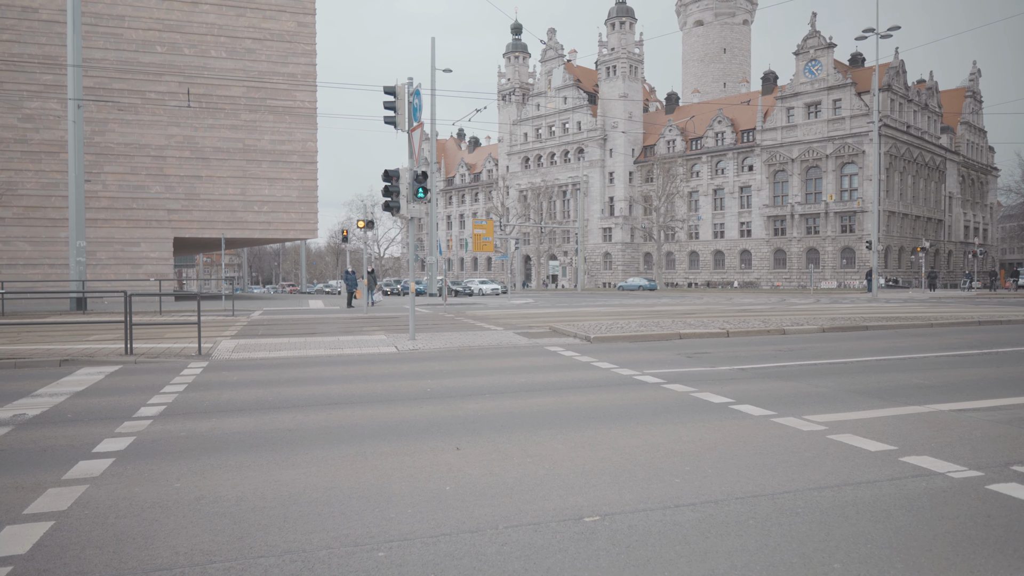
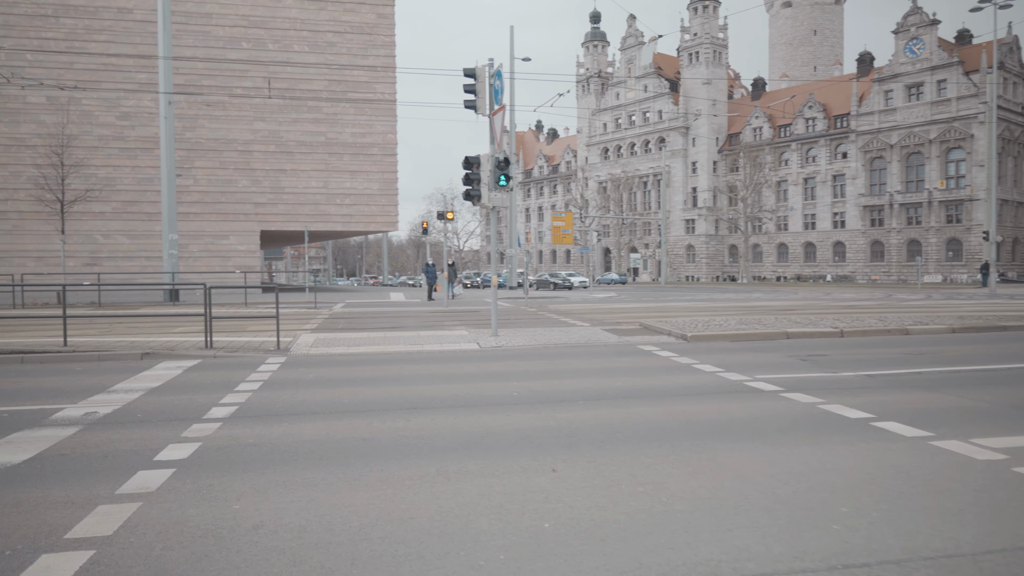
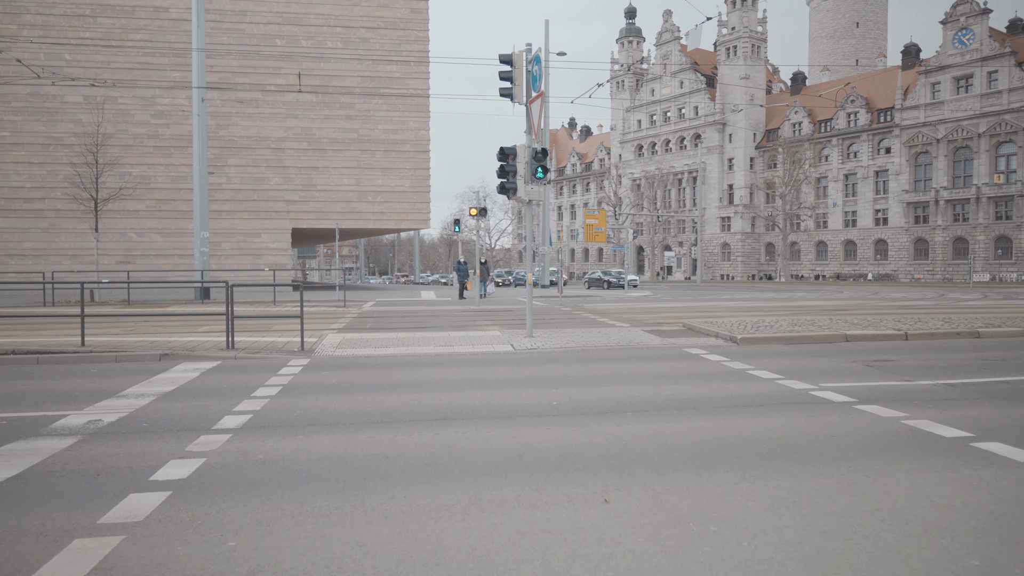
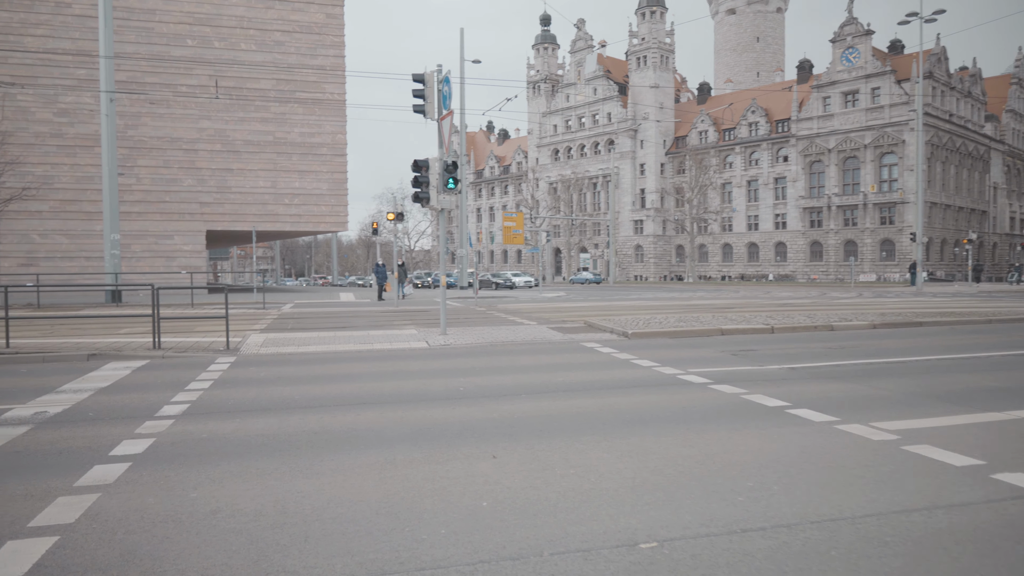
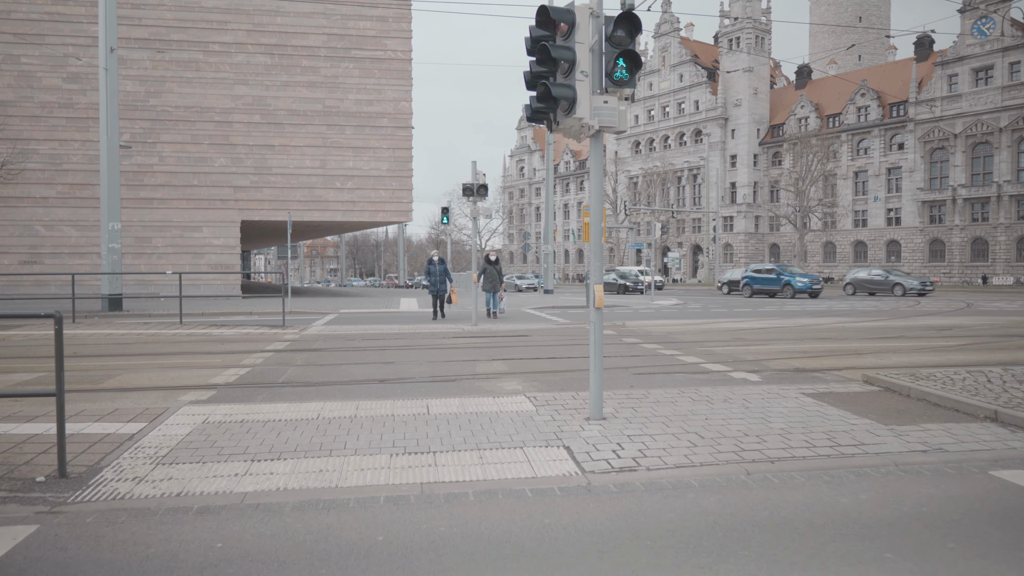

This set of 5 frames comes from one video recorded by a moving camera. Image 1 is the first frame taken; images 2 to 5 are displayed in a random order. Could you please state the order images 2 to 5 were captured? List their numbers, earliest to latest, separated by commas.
4, 2, 3, 5
